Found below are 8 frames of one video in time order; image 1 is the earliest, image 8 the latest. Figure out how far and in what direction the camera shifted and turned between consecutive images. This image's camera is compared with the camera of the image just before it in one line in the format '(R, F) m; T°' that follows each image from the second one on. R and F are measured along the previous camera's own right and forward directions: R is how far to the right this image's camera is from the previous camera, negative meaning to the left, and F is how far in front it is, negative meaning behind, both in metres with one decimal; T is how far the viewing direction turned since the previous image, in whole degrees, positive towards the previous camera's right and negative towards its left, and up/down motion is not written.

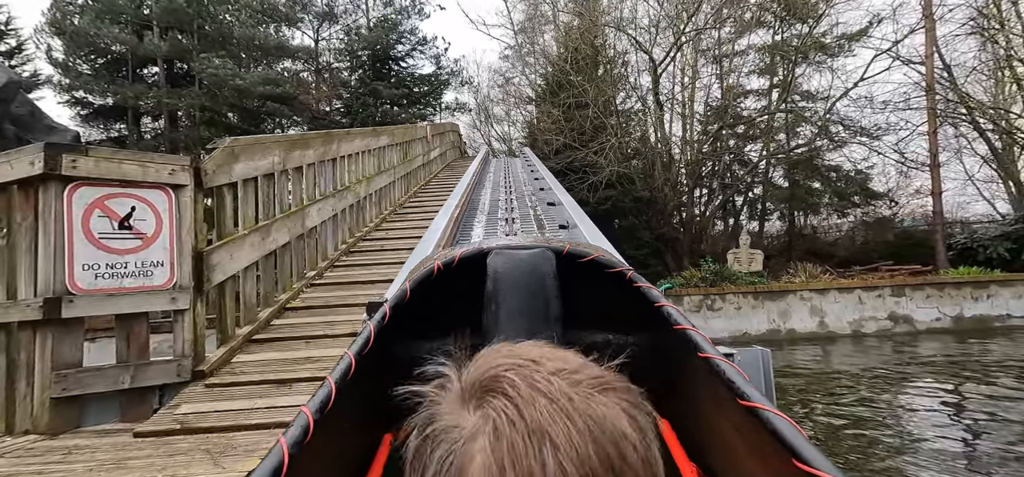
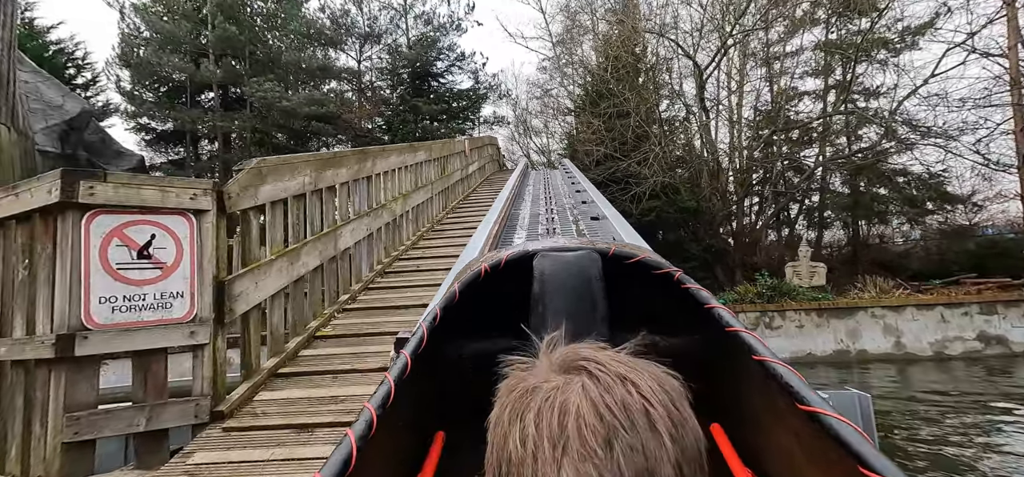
(0.0, +0.2) m; -5°
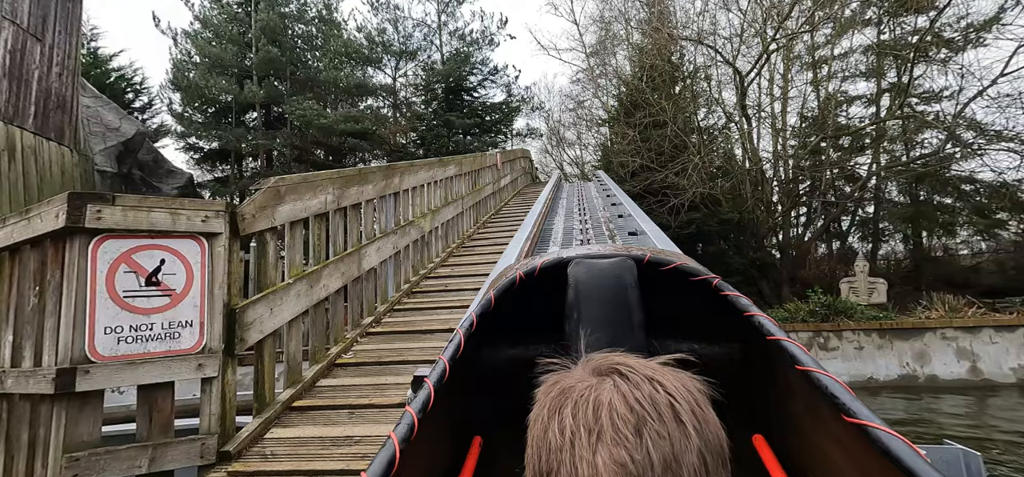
(0.0, +0.1) m; -4°
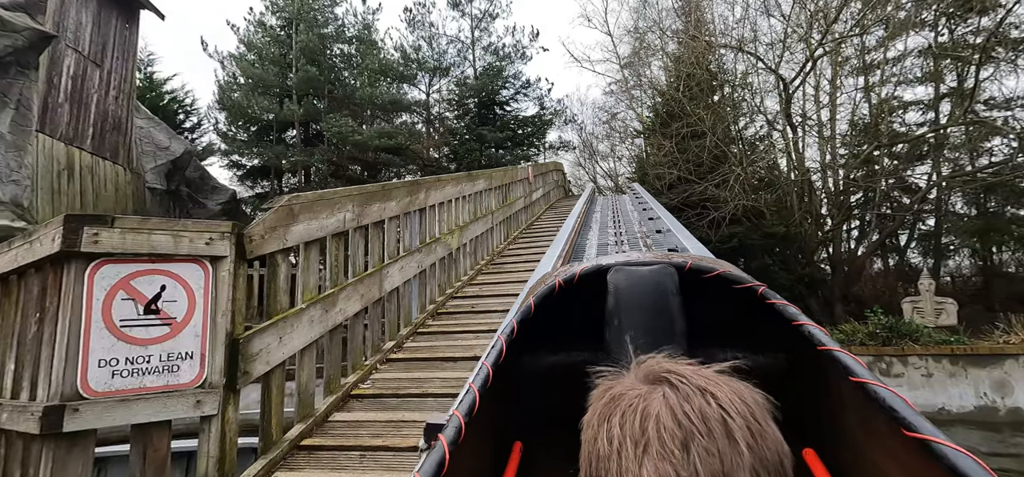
(0.0, +0.1) m; -4°
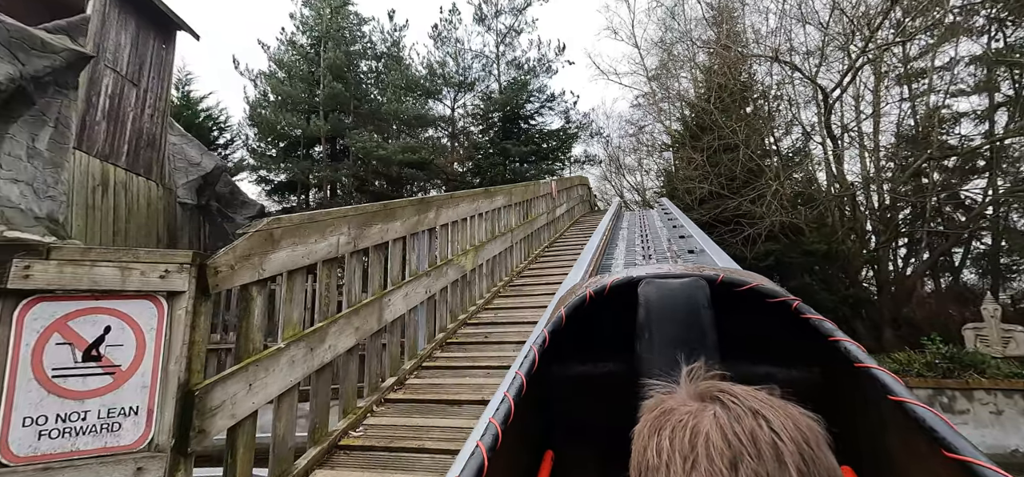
(0.0, +0.2) m; -3°
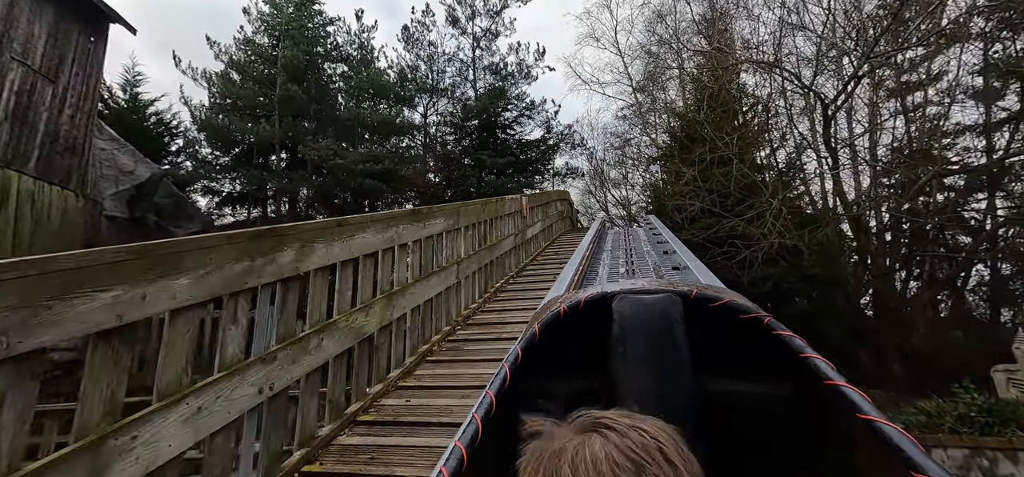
(+0.2, +0.8) m; +2°
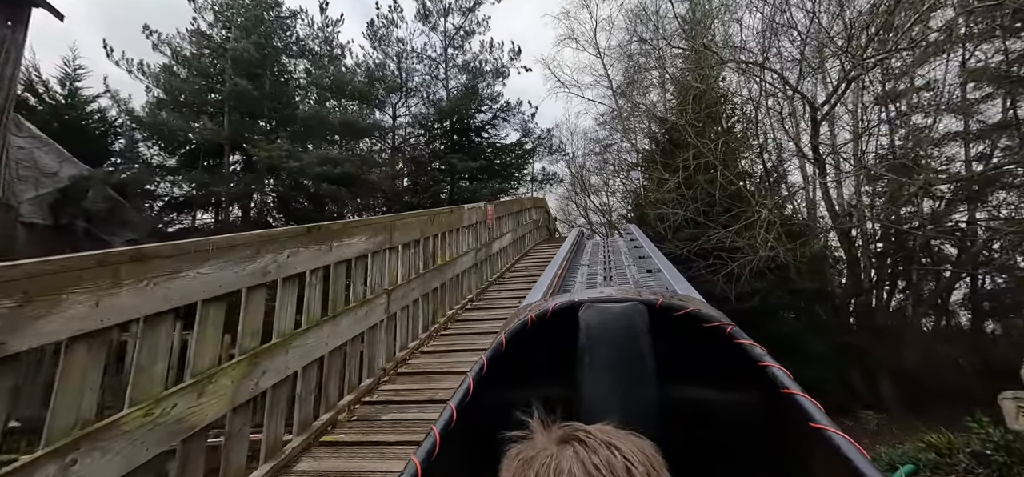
(+0.2, +0.6) m; +2°
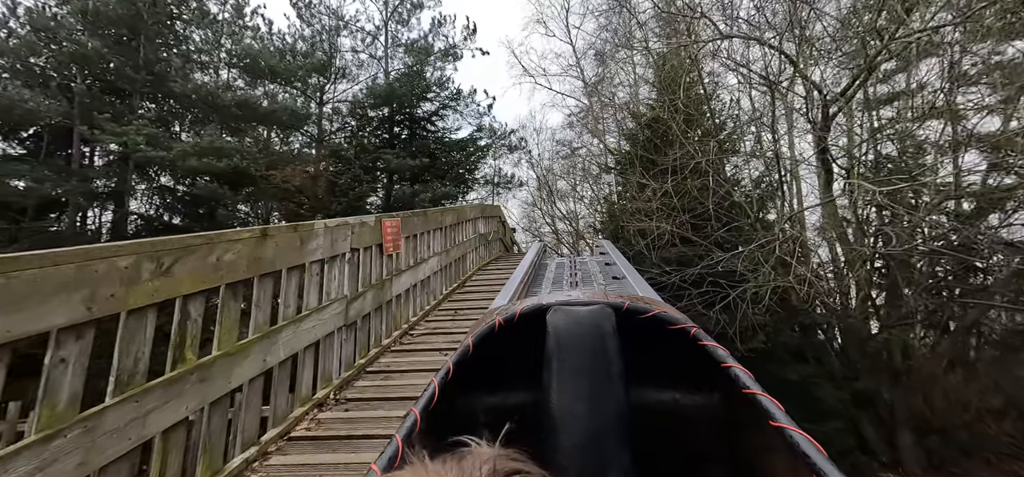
(+0.3, +1.5) m; +4°
